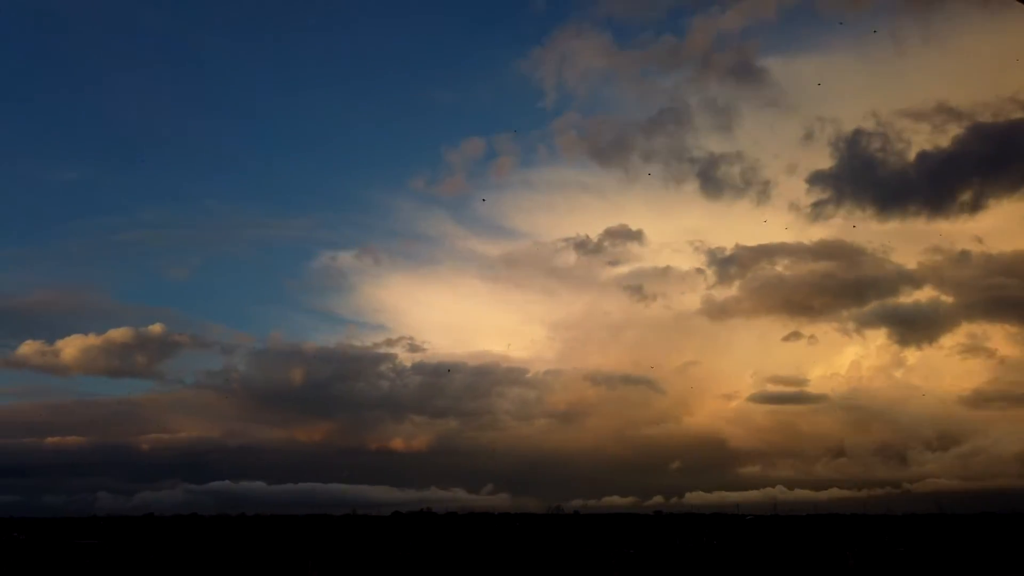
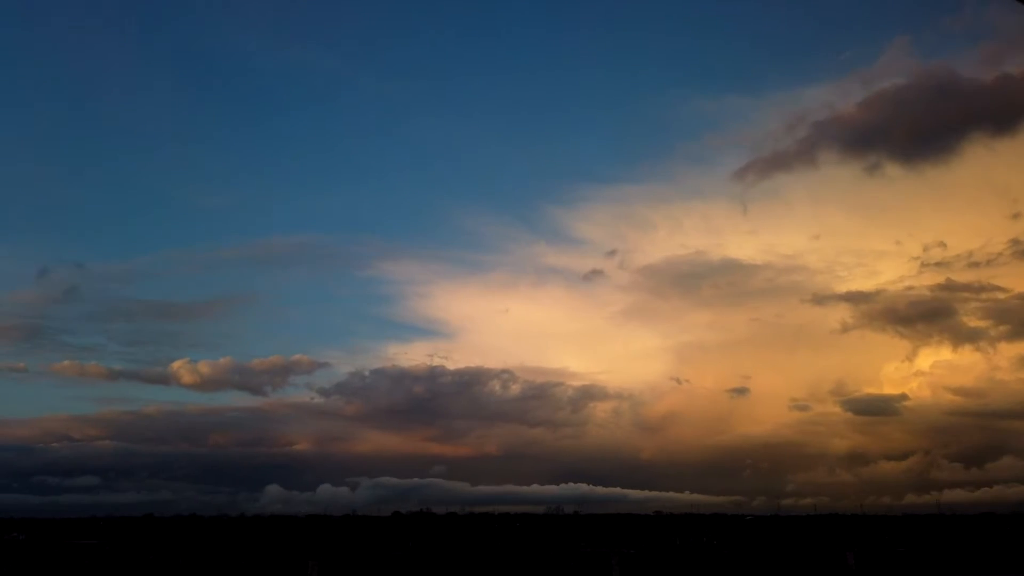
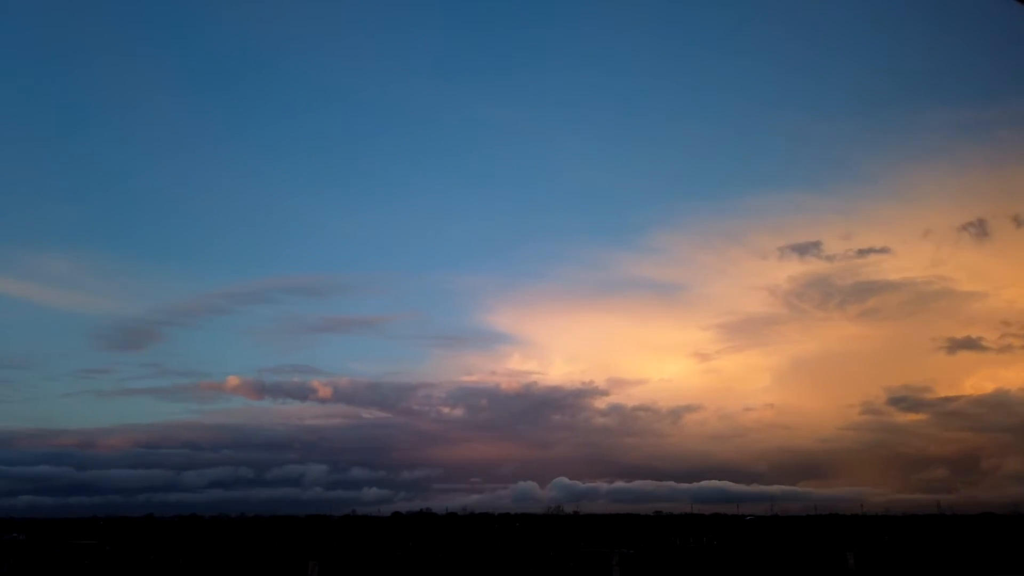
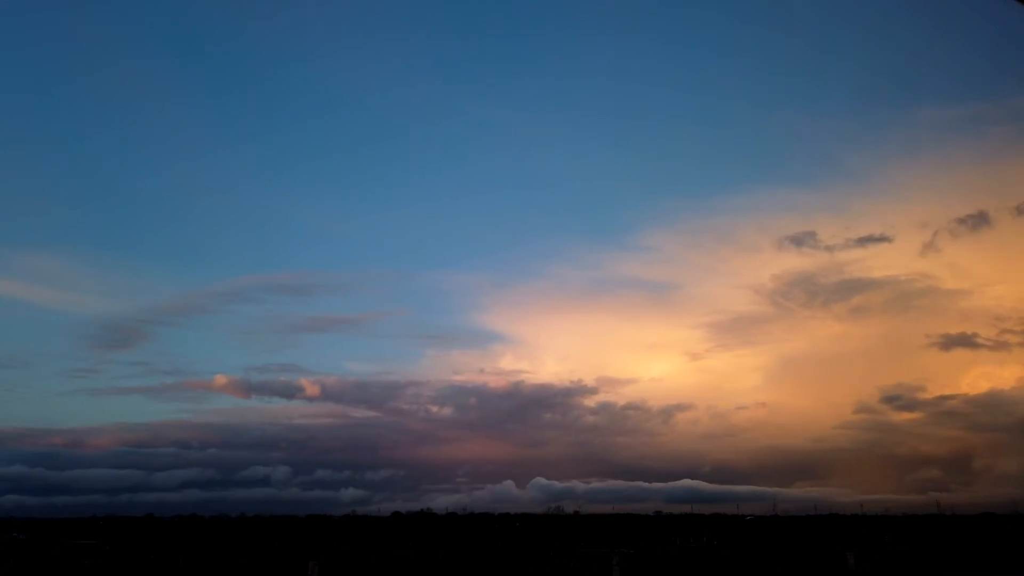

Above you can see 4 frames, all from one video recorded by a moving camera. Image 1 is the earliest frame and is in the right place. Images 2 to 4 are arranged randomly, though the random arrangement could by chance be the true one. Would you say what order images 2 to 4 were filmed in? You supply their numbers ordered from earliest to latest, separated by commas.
2, 4, 3
